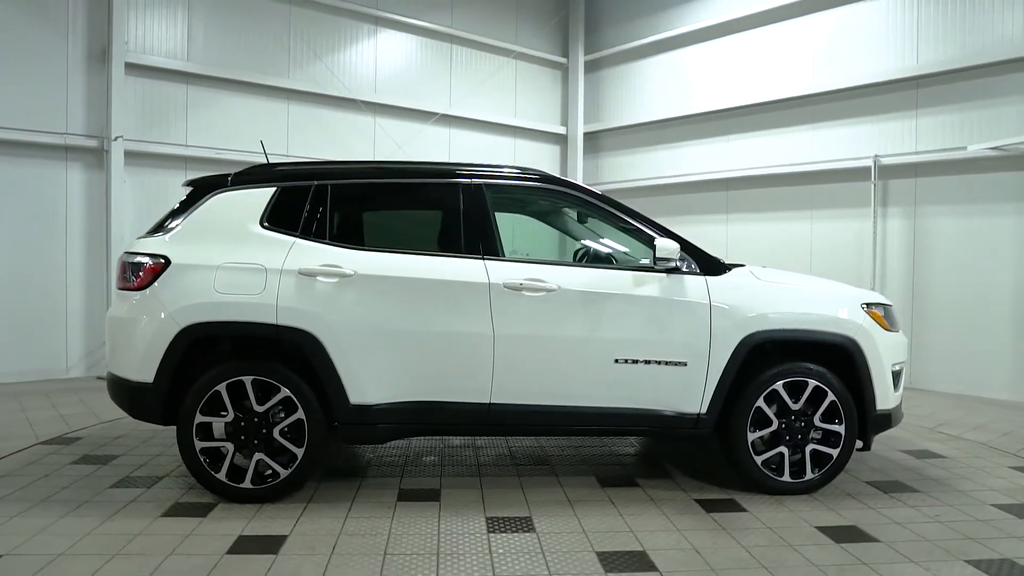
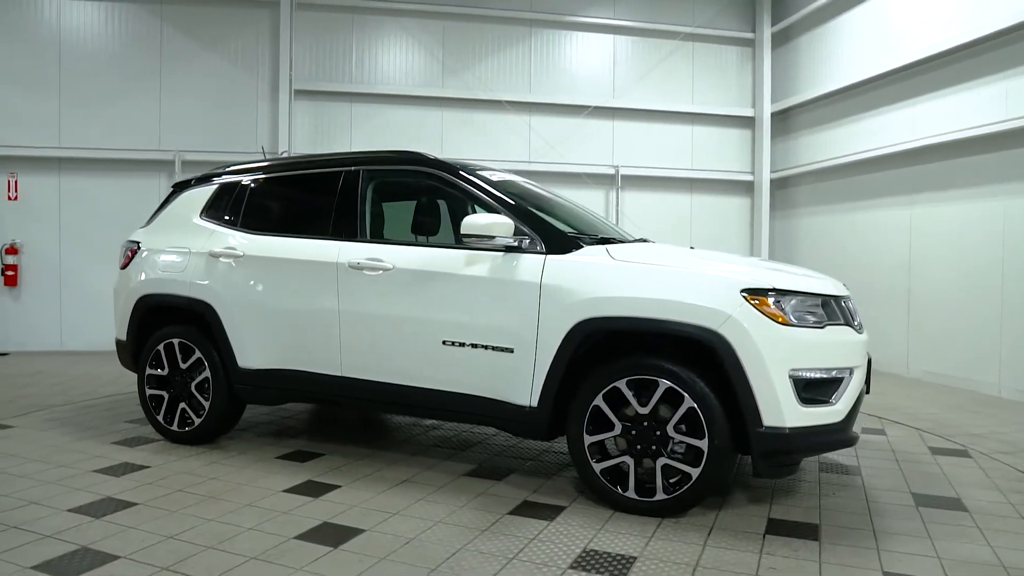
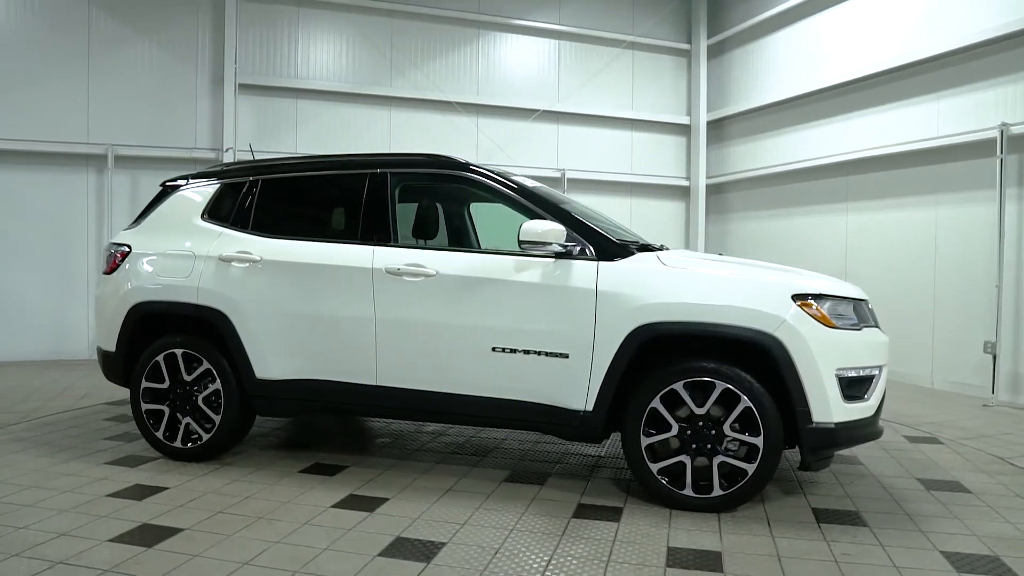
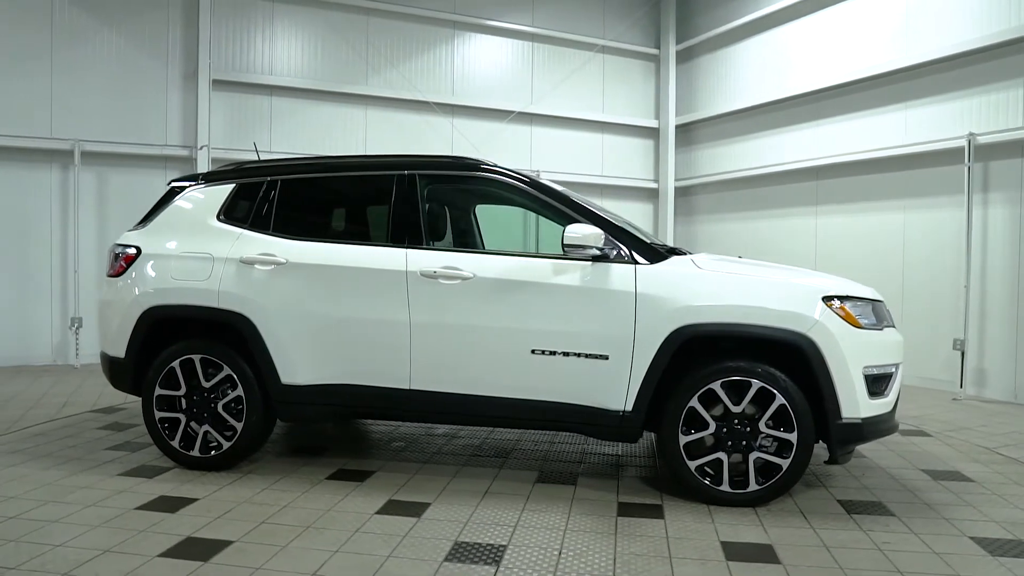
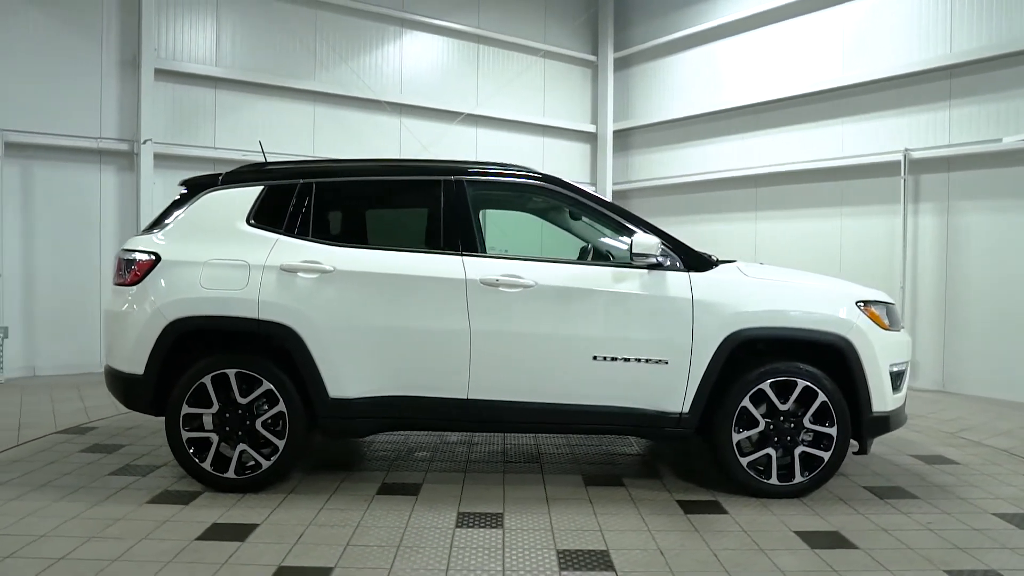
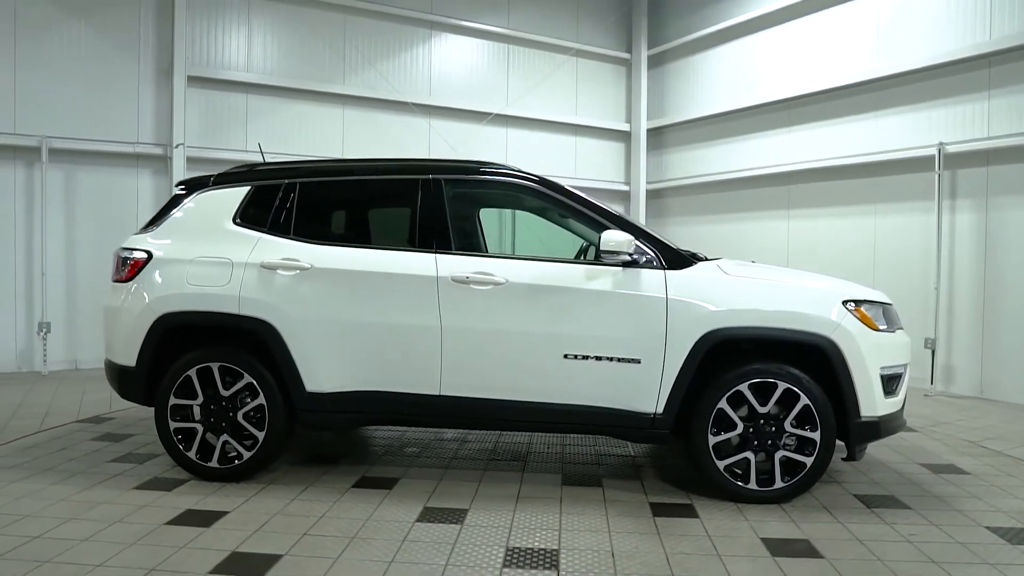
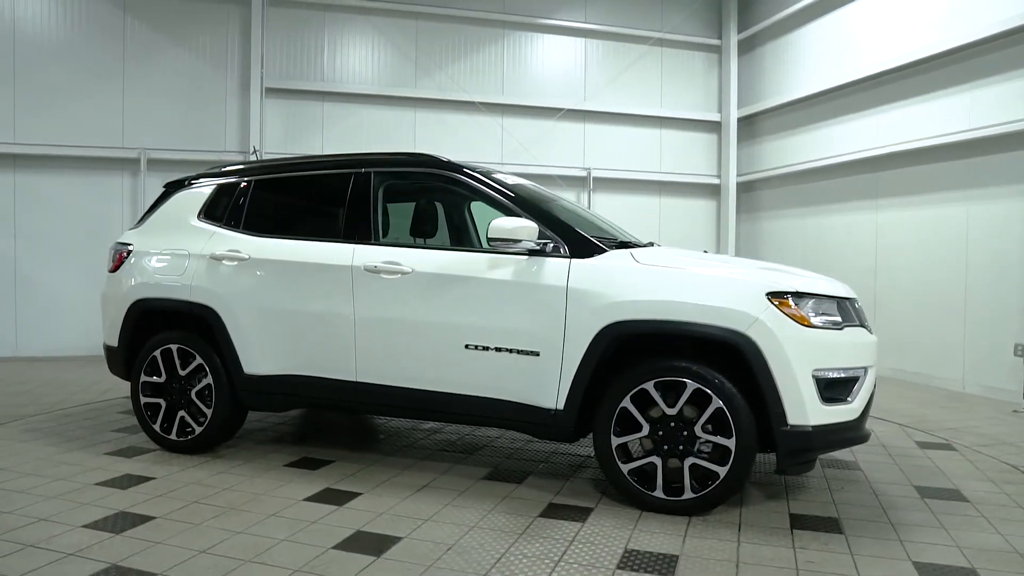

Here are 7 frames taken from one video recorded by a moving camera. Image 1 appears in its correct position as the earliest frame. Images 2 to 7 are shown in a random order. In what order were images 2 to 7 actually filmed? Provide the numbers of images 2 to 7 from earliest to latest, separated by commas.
5, 6, 4, 3, 7, 2
